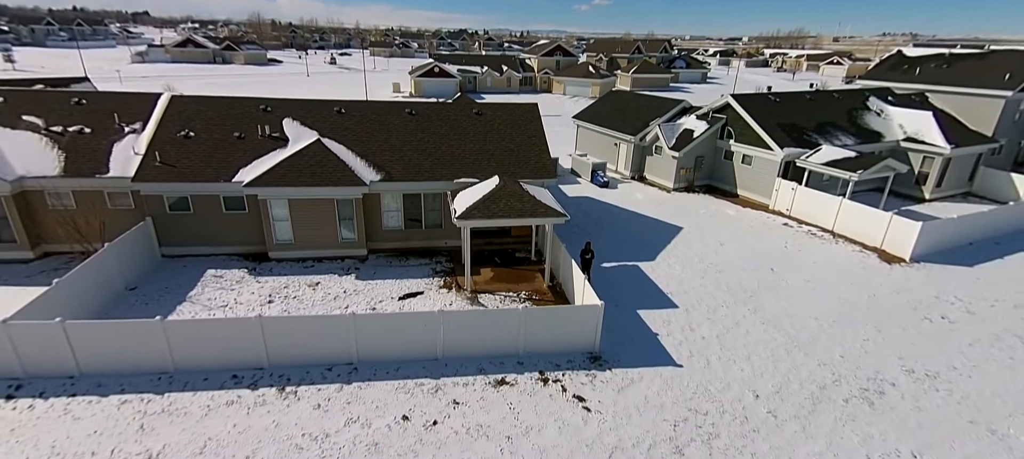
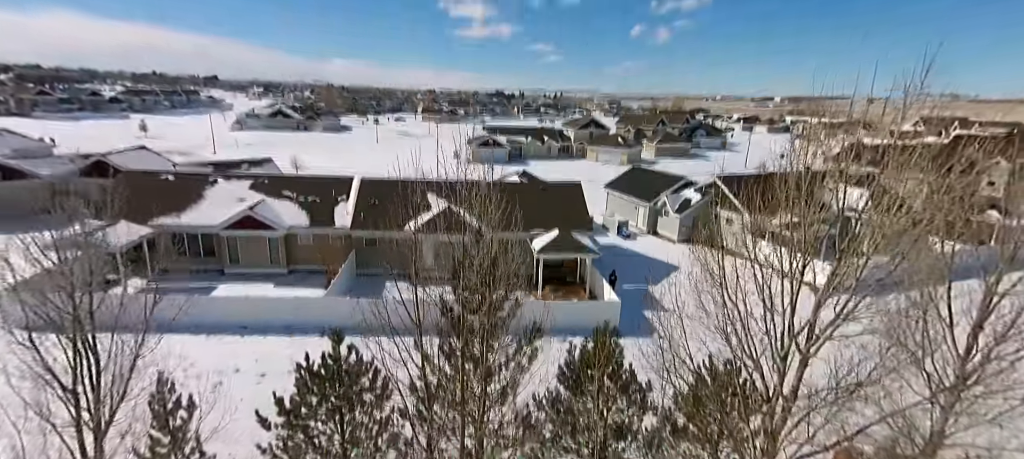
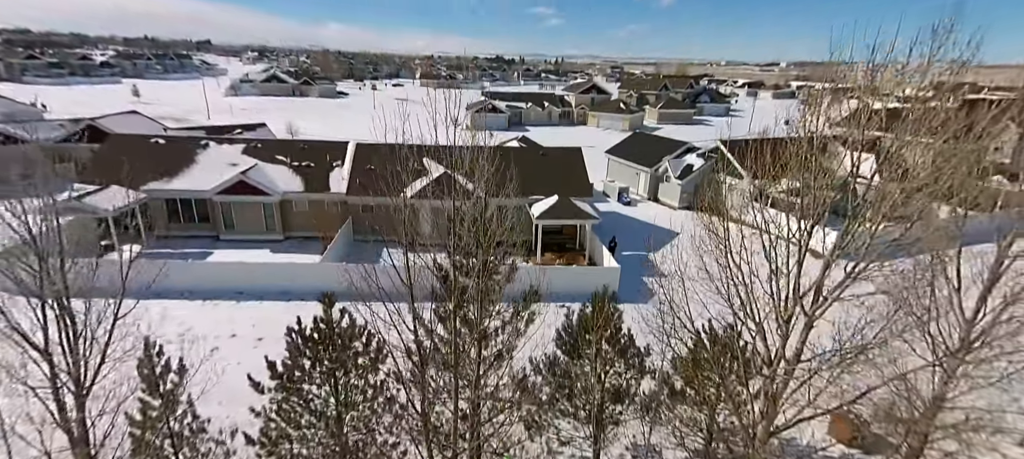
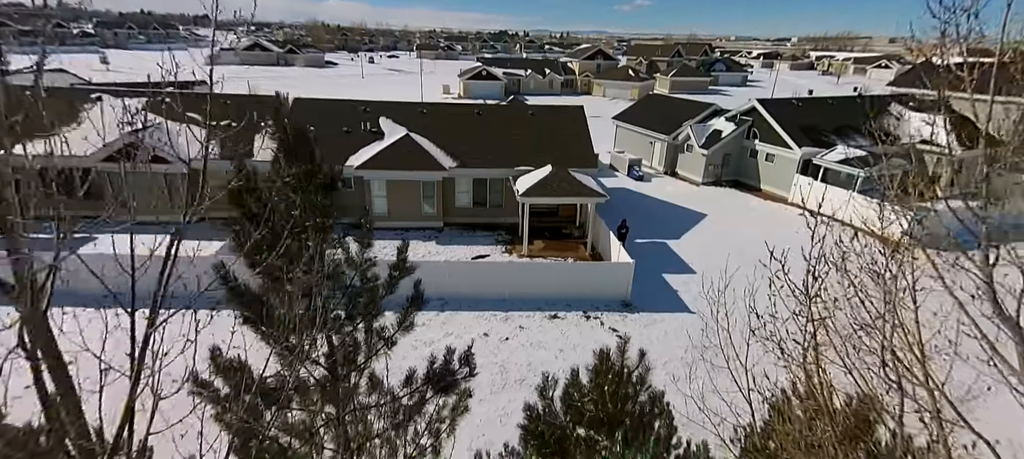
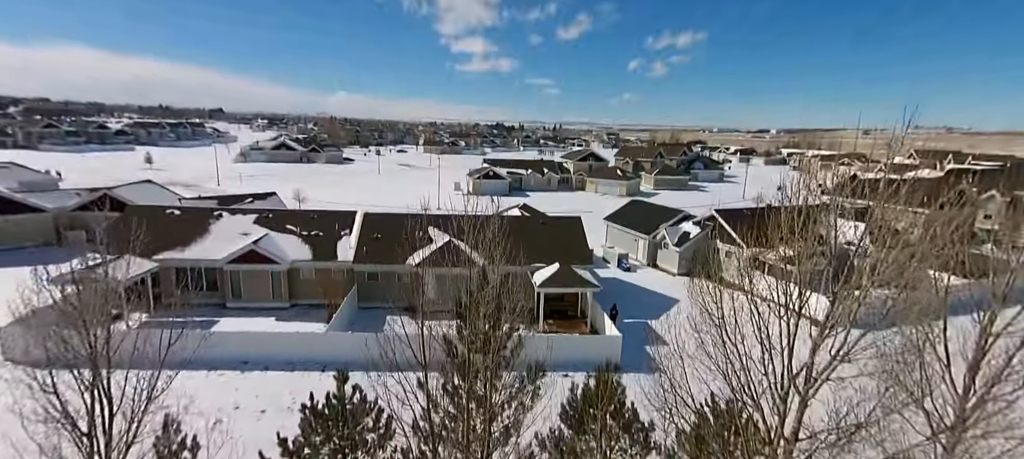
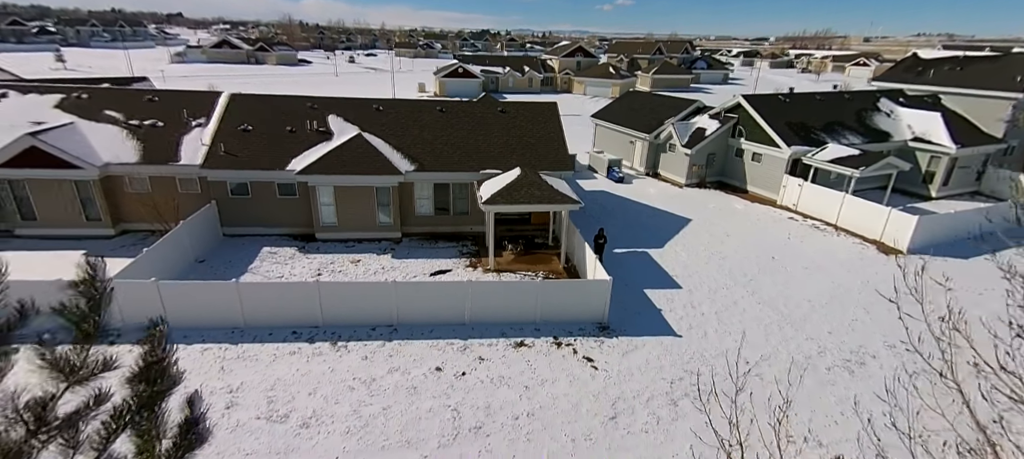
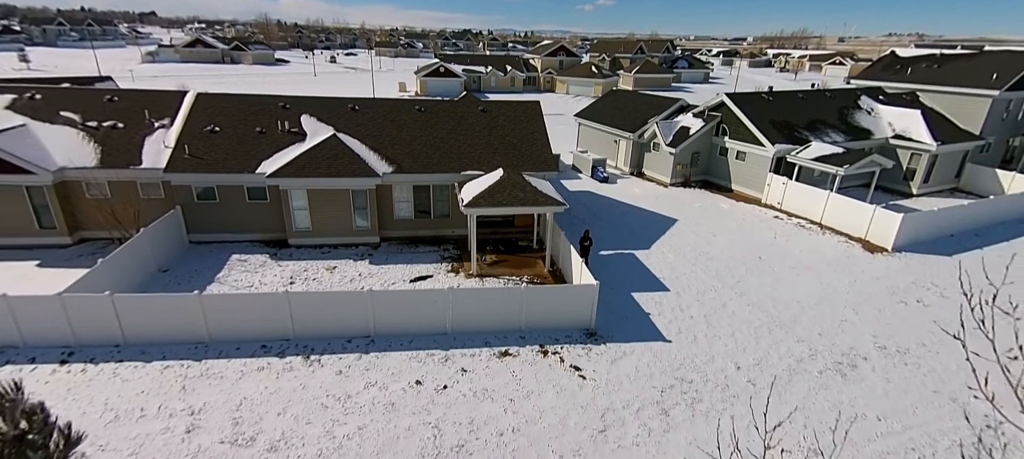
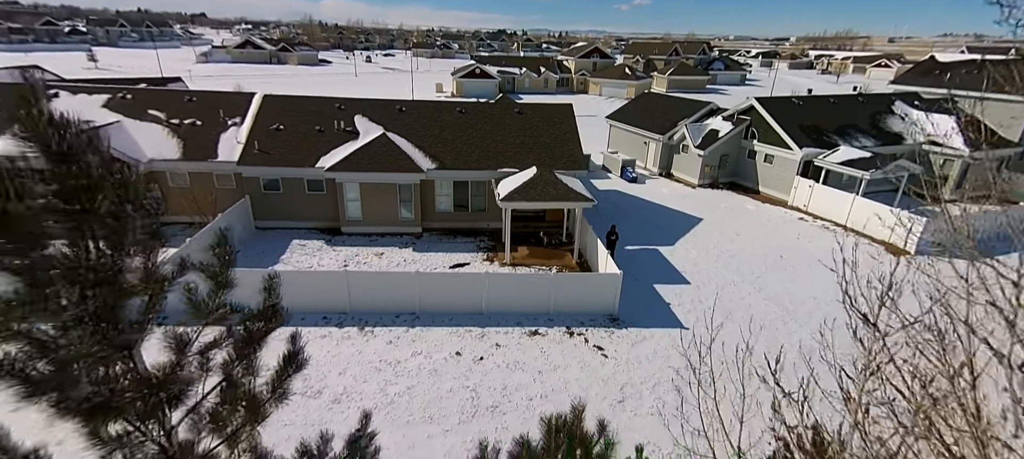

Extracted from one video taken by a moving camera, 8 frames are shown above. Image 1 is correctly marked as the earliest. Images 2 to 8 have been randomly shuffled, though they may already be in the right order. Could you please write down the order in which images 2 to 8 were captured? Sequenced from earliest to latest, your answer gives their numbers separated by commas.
7, 6, 8, 4, 3, 2, 5
